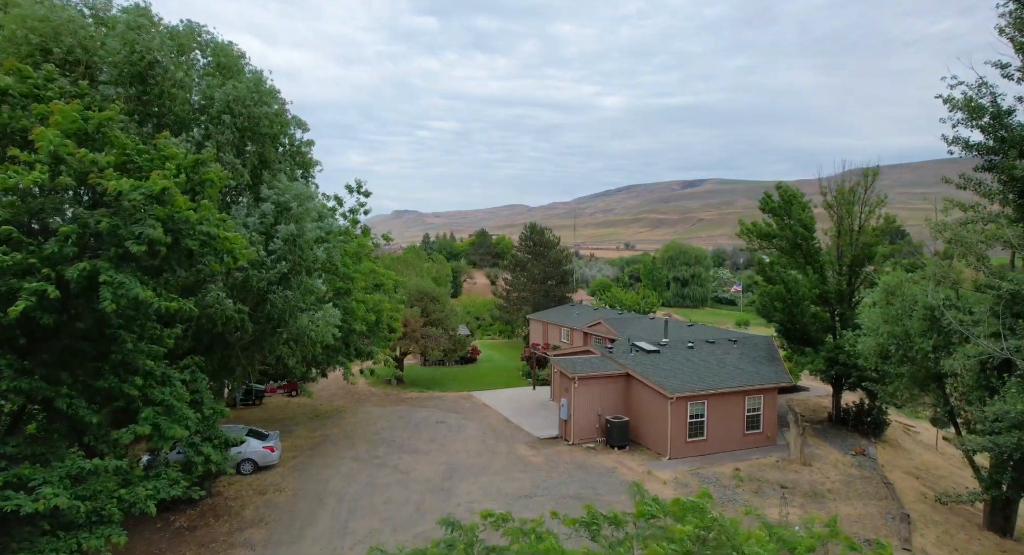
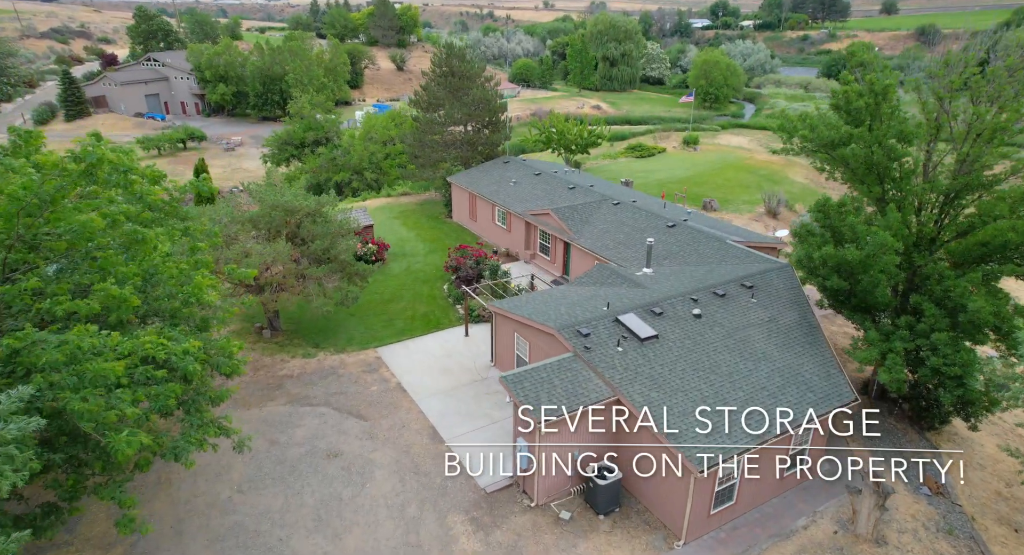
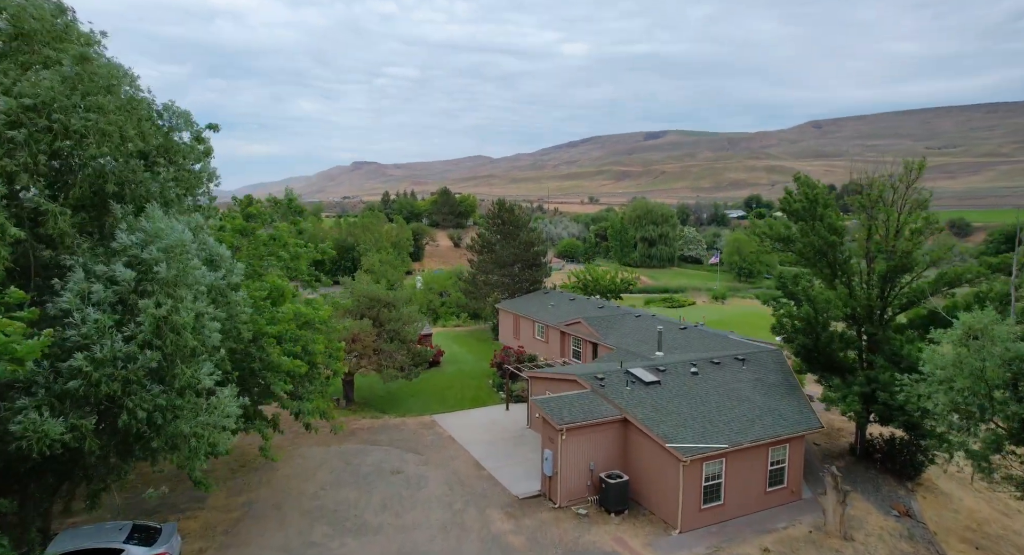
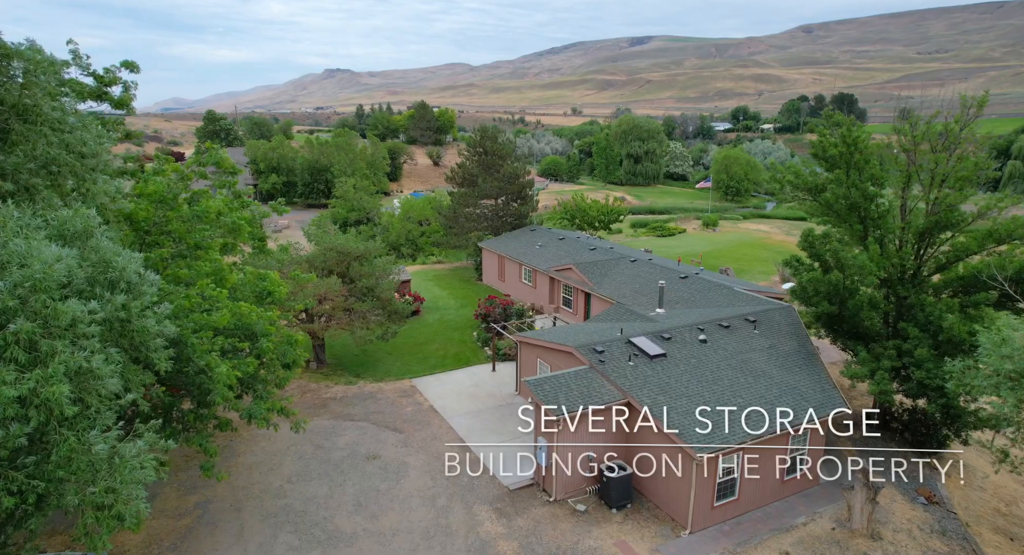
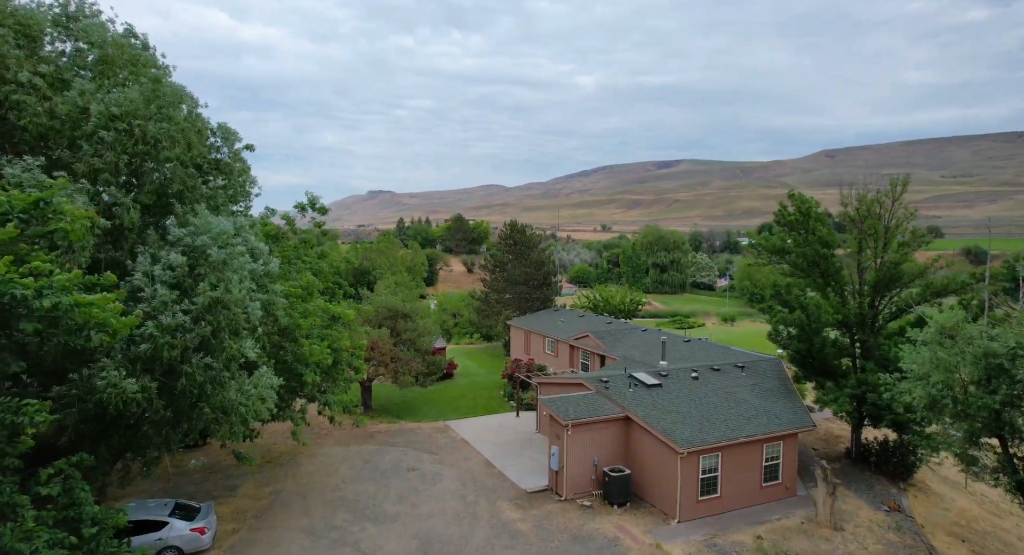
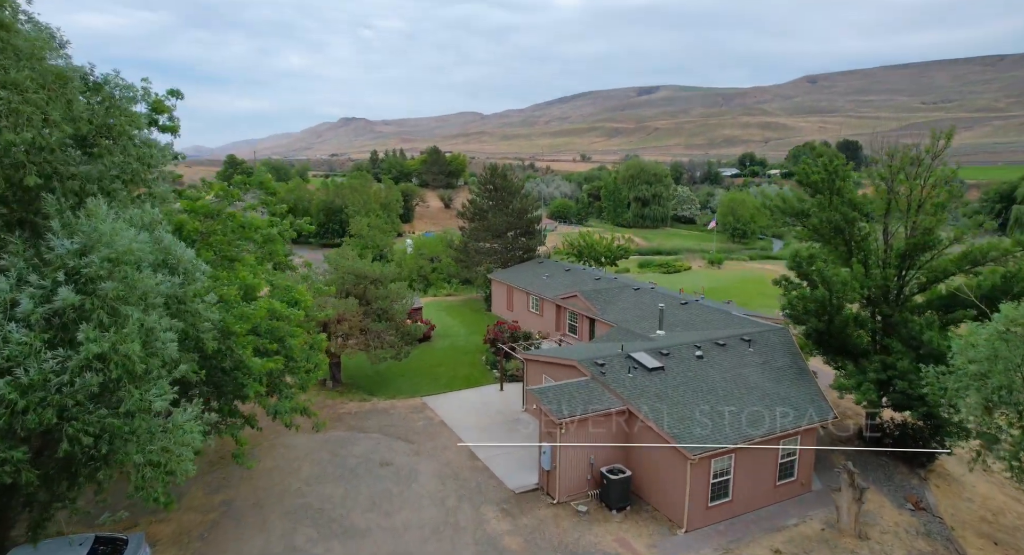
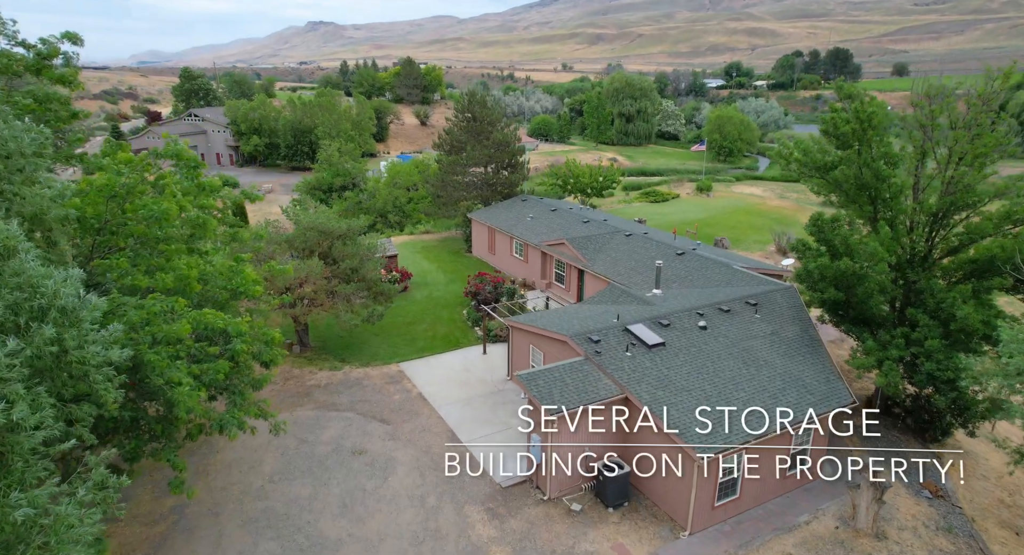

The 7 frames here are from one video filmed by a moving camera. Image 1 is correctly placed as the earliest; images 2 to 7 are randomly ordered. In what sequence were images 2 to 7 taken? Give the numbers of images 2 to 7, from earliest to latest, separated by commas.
5, 3, 6, 4, 7, 2
